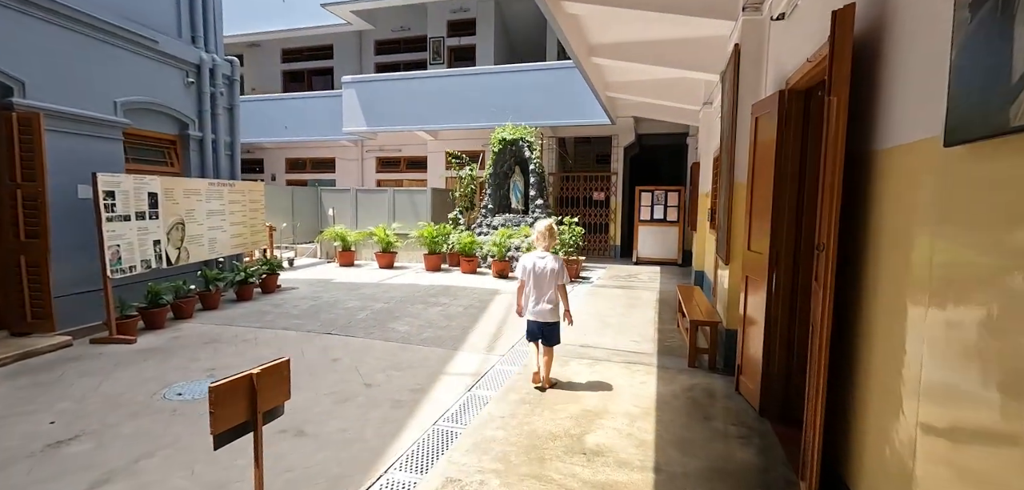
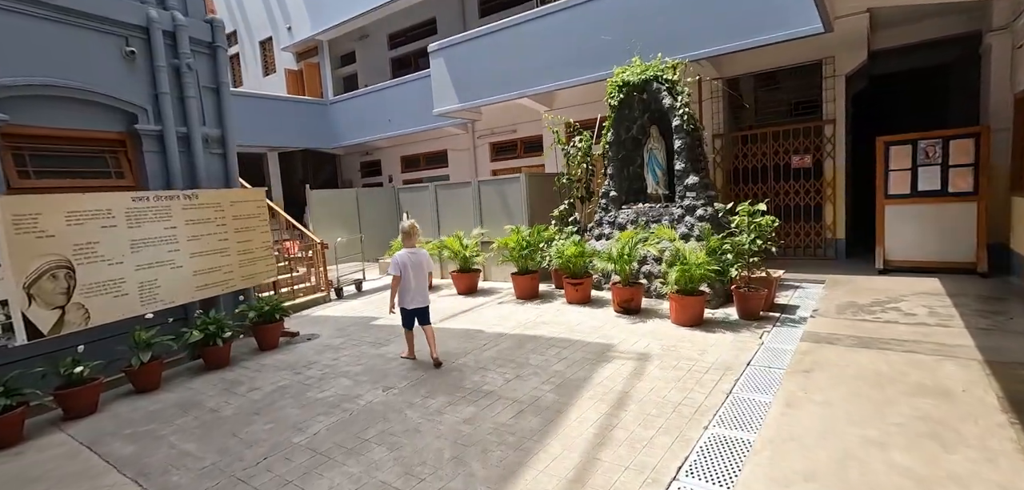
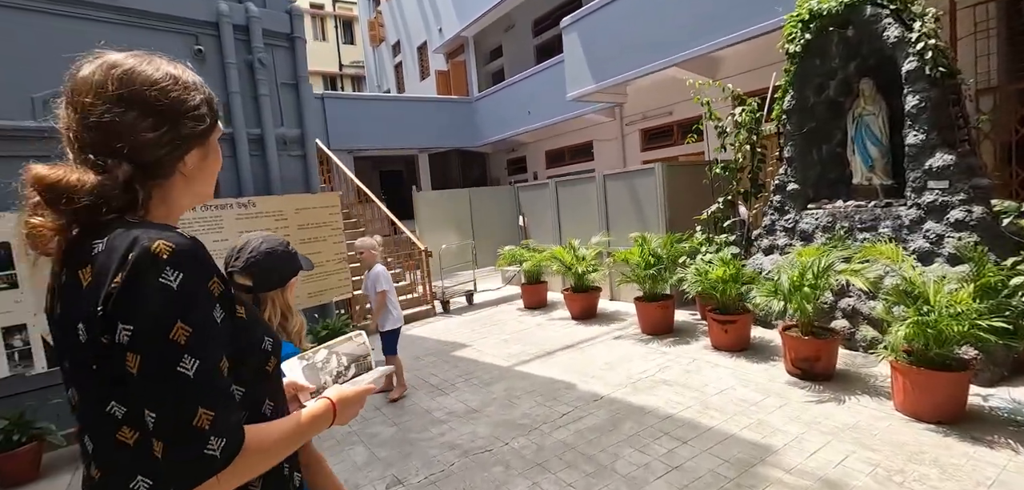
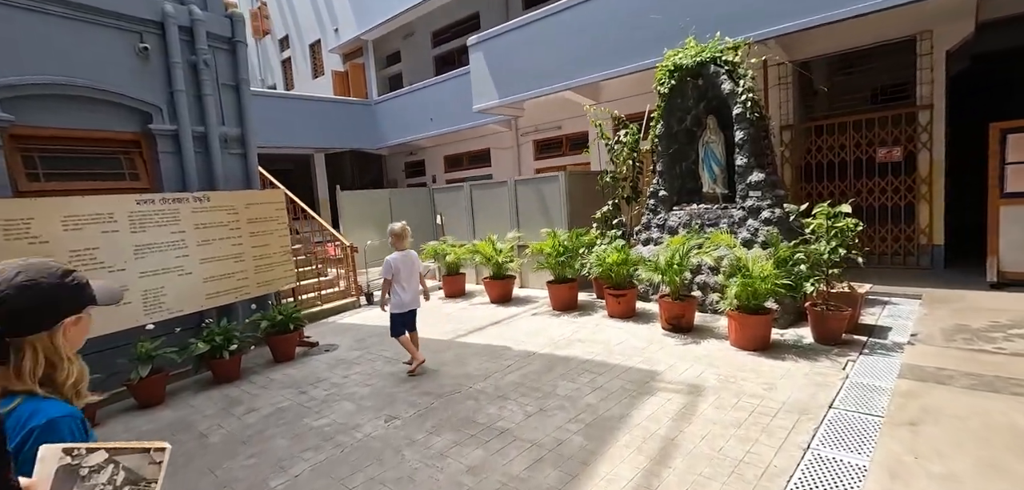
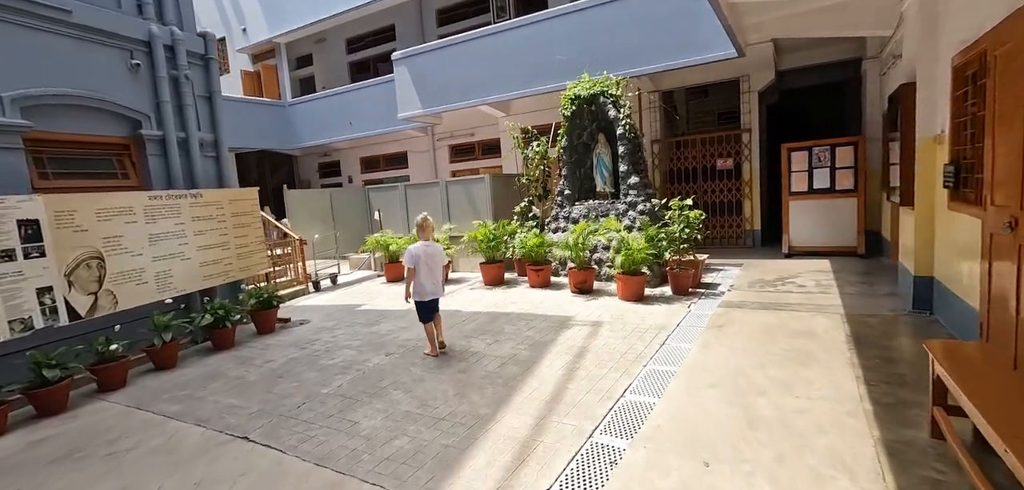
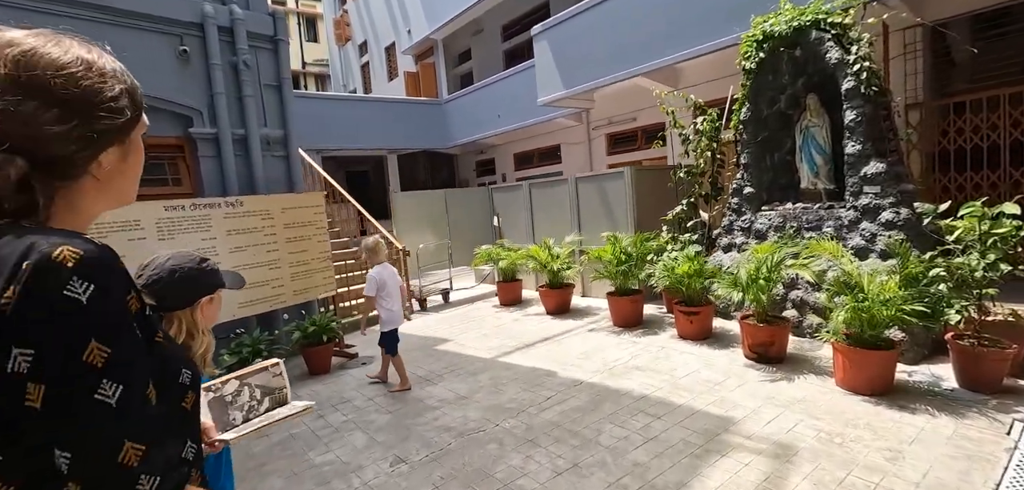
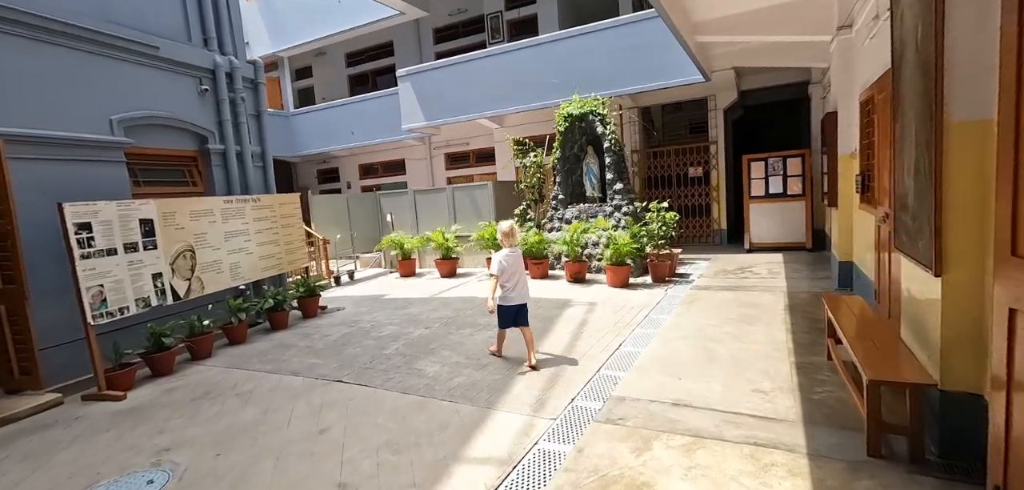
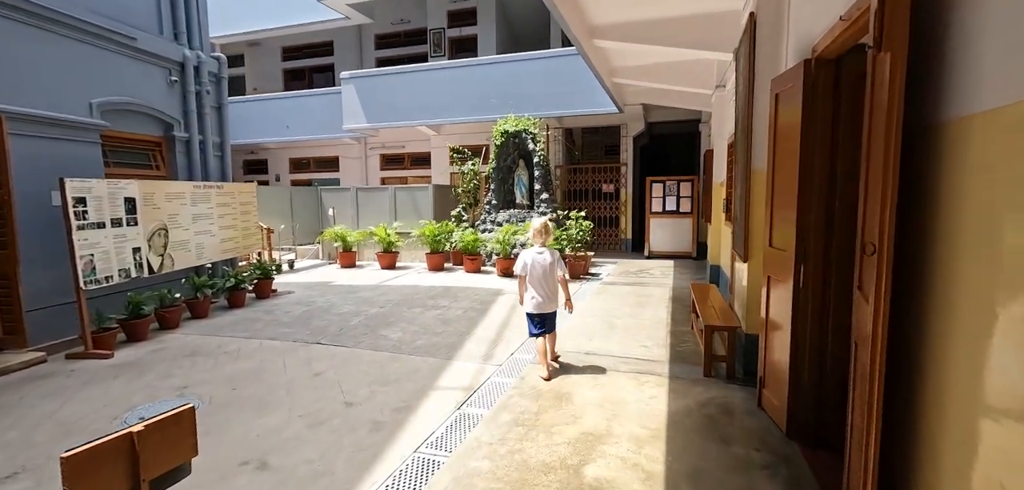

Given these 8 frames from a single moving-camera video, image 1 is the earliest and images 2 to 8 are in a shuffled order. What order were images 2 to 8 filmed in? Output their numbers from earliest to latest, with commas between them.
8, 7, 5, 2, 4, 6, 3
